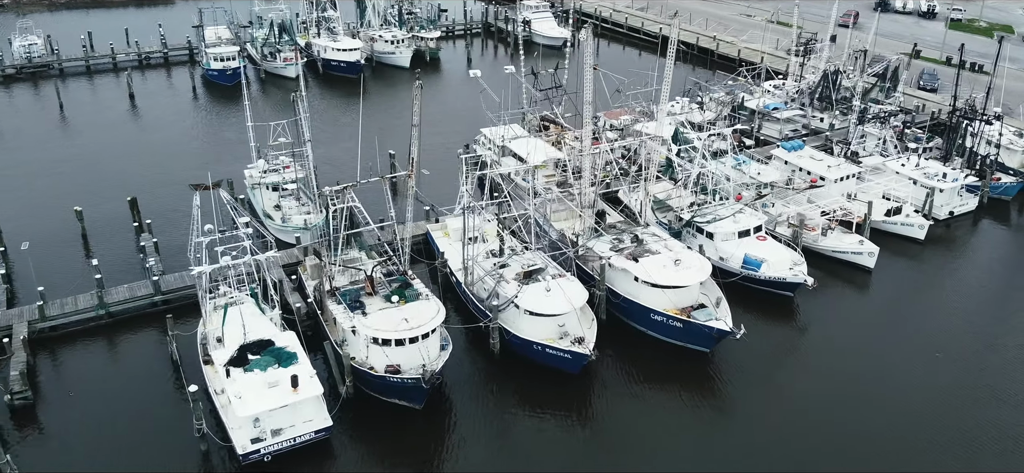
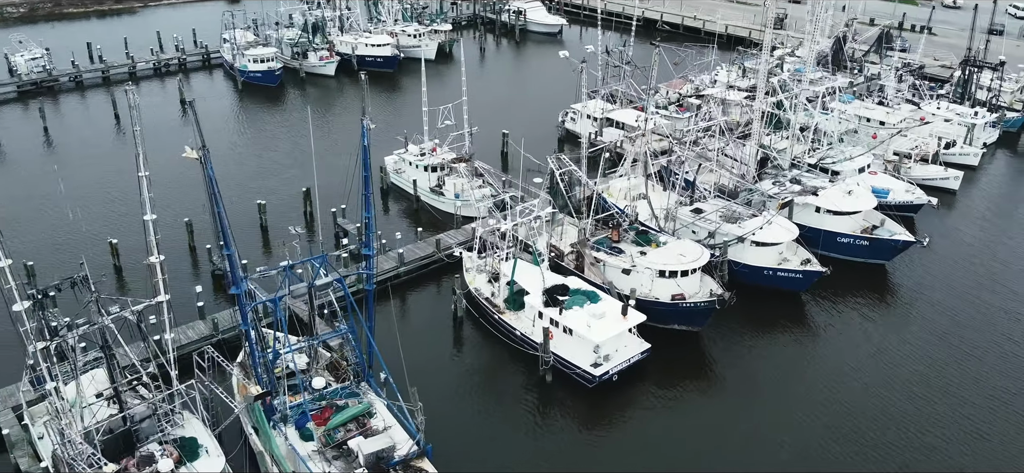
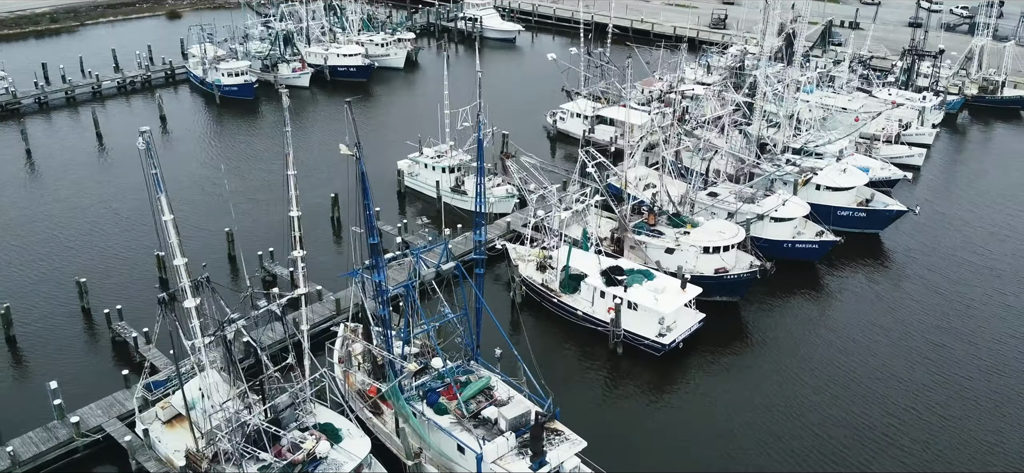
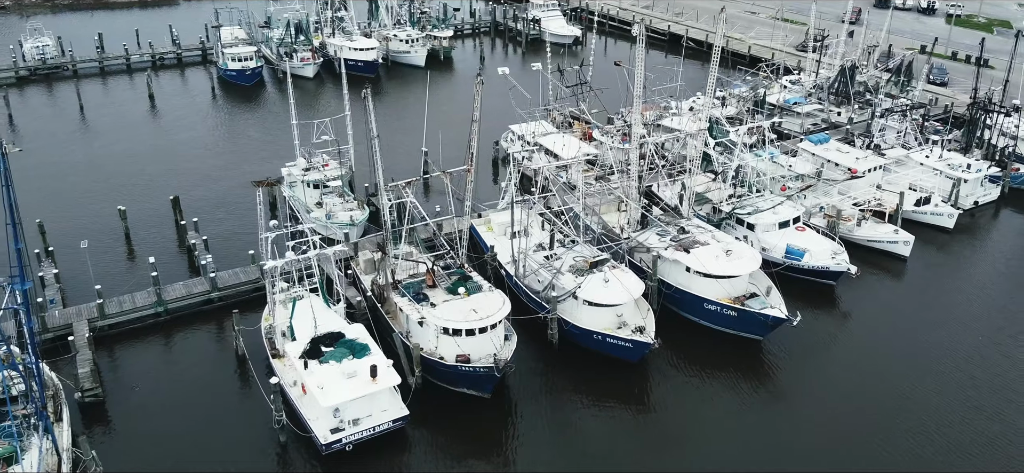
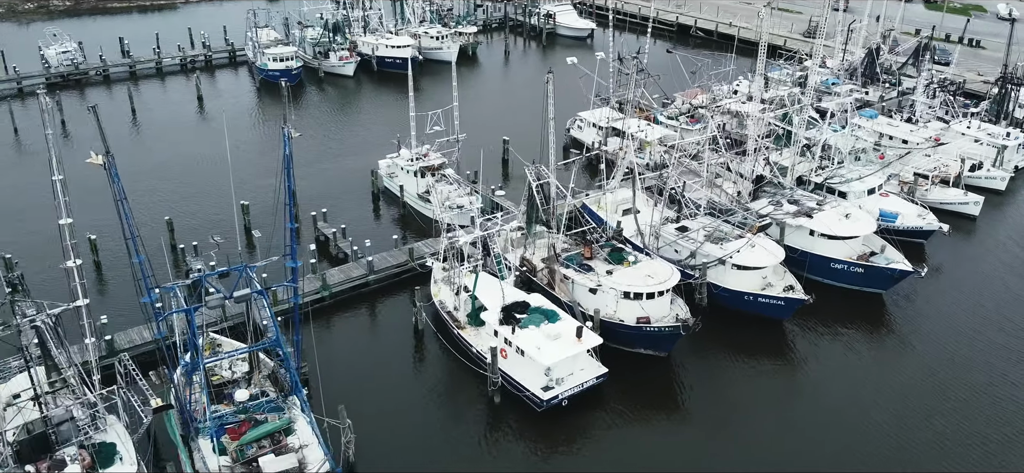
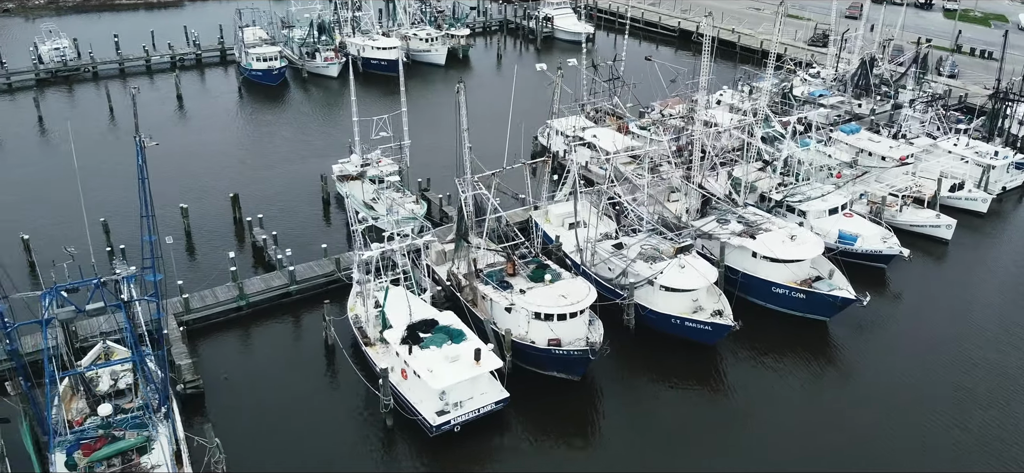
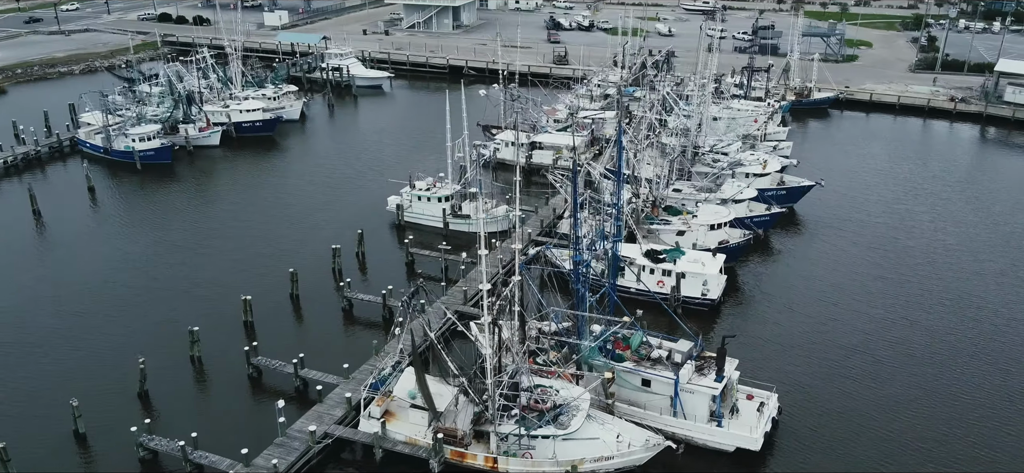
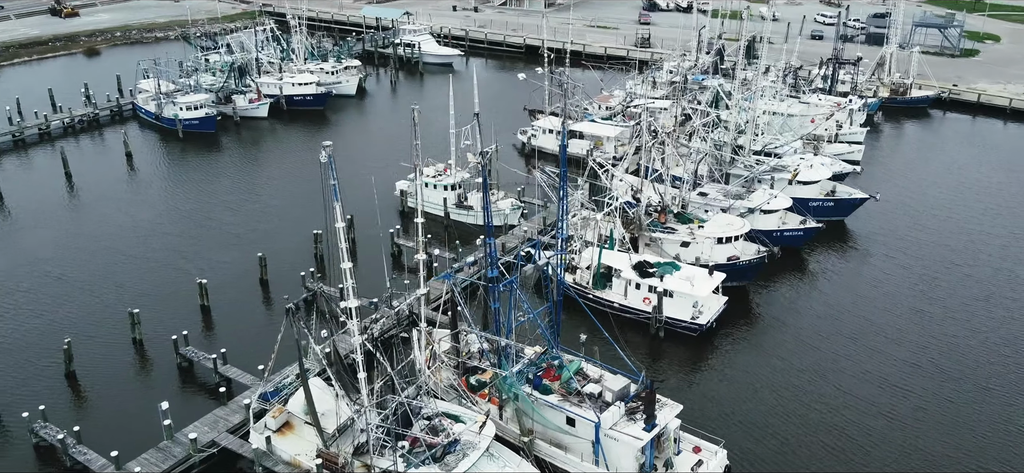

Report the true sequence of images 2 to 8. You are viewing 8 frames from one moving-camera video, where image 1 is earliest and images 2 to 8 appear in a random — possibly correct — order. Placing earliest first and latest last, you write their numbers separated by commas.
4, 6, 5, 2, 3, 8, 7
